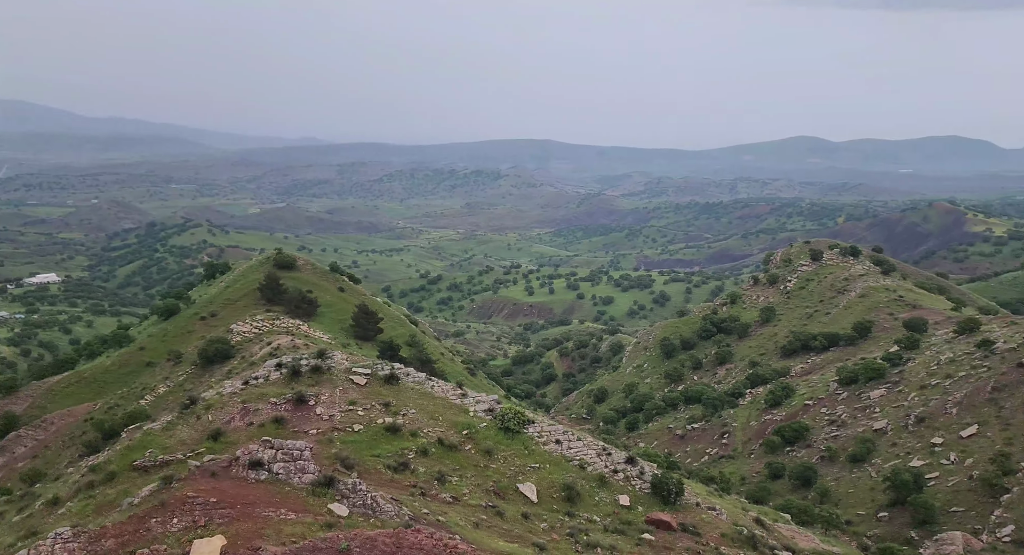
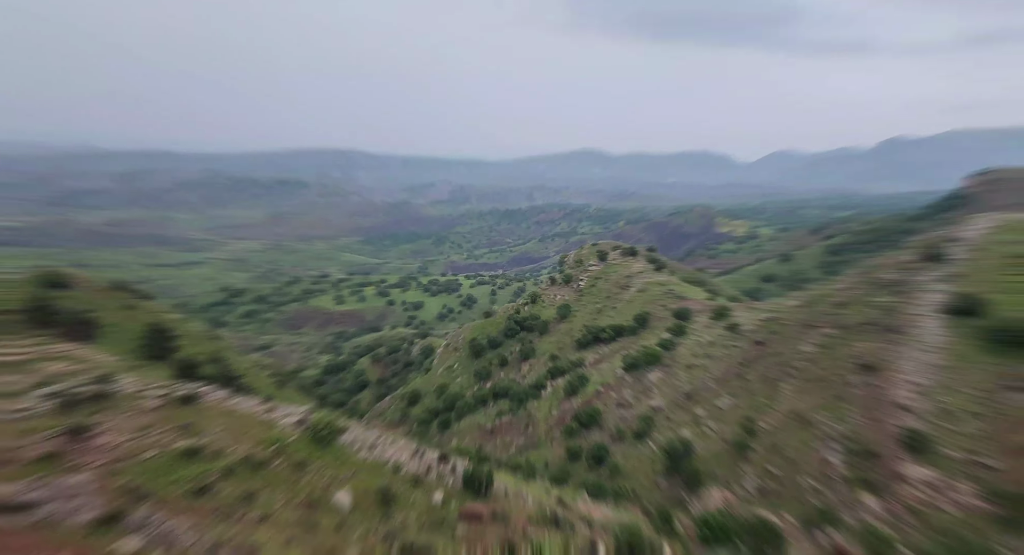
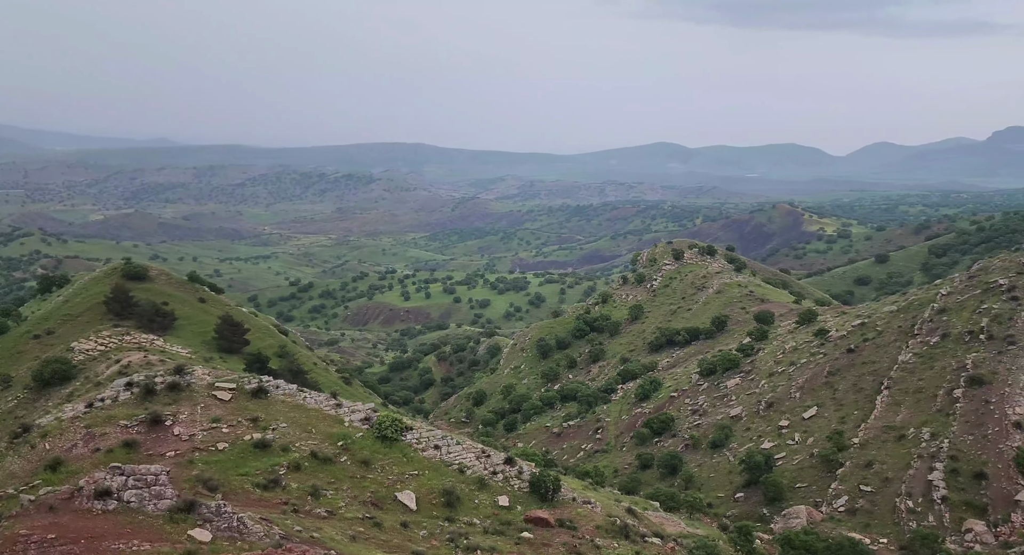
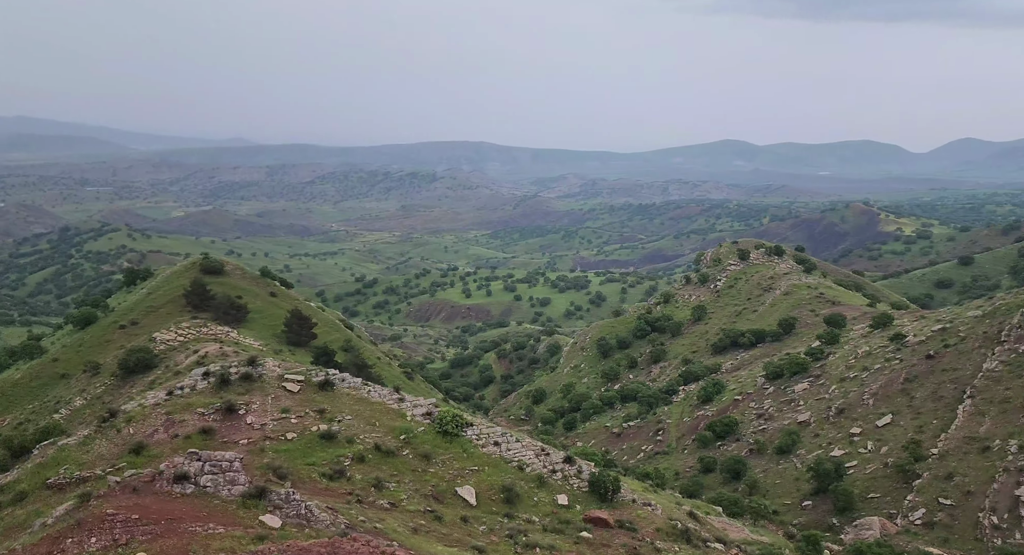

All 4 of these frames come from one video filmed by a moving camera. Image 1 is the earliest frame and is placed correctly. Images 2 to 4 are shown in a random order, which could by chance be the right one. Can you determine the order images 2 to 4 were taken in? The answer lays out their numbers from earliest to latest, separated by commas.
4, 3, 2
